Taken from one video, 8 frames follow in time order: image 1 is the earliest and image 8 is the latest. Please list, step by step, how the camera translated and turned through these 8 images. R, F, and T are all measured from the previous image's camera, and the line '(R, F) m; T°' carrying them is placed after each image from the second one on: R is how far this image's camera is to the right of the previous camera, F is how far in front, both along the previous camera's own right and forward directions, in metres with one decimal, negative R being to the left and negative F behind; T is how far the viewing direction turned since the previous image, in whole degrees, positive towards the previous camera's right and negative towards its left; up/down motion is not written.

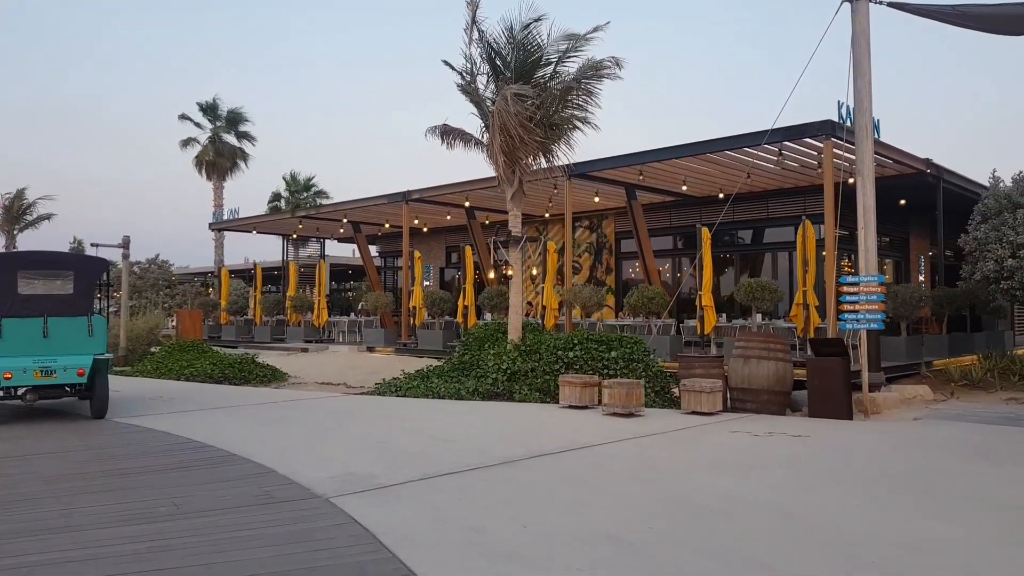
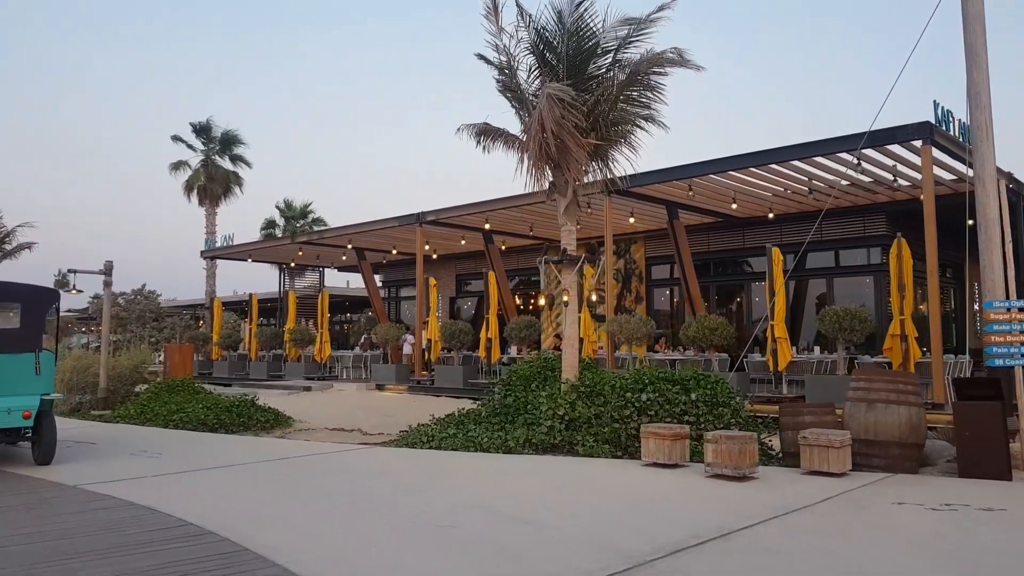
(-0.8, +1.7) m; +1°
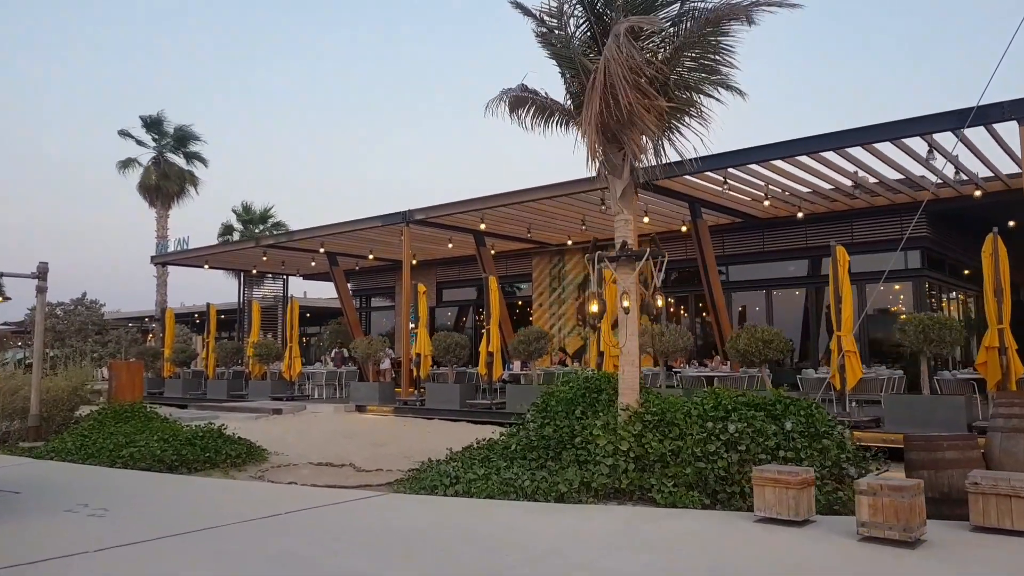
(-0.9, +1.8) m; +3°
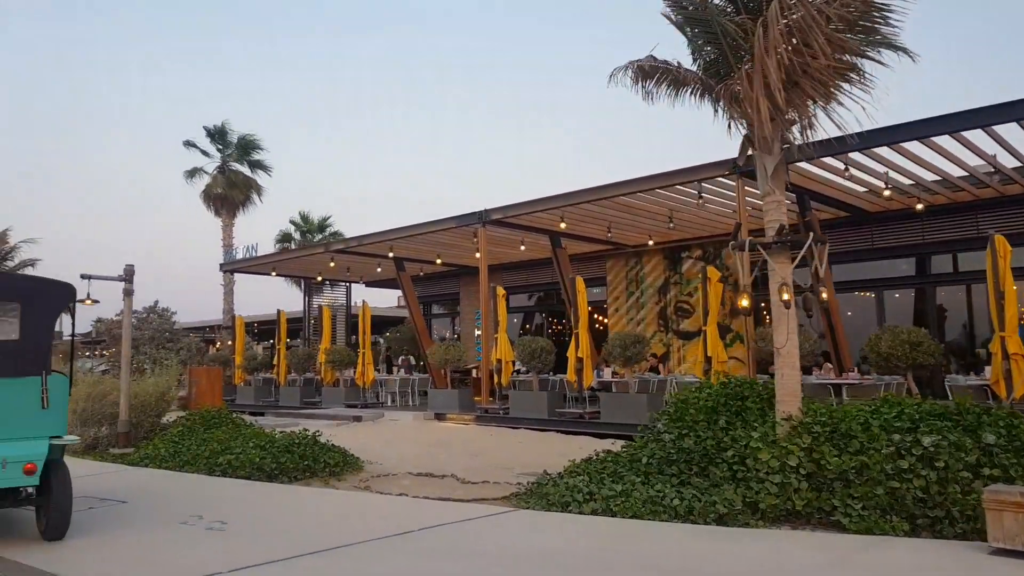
(-0.8, +0.8) m; -3°
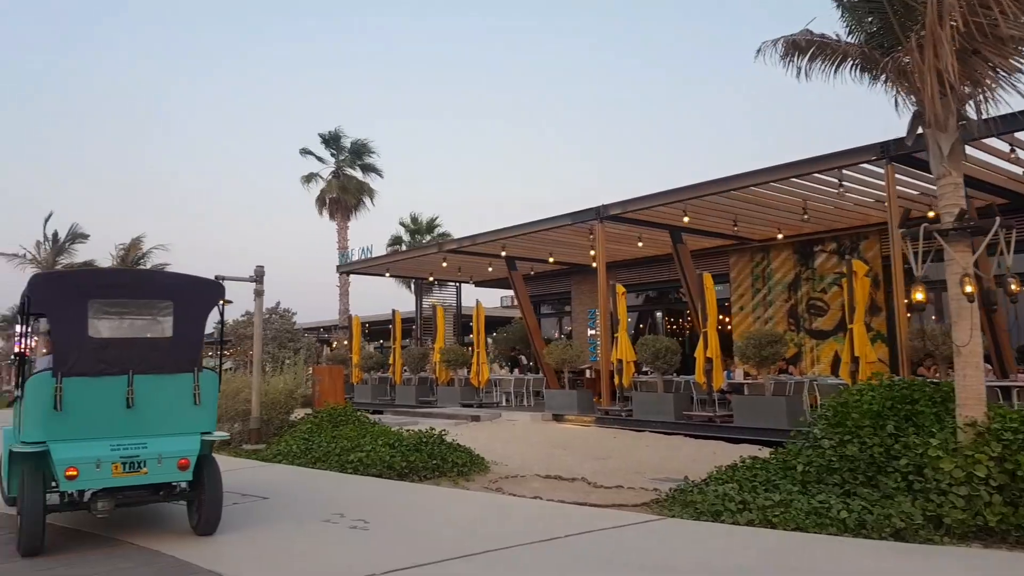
(-0.4, +0.3) m; -7°
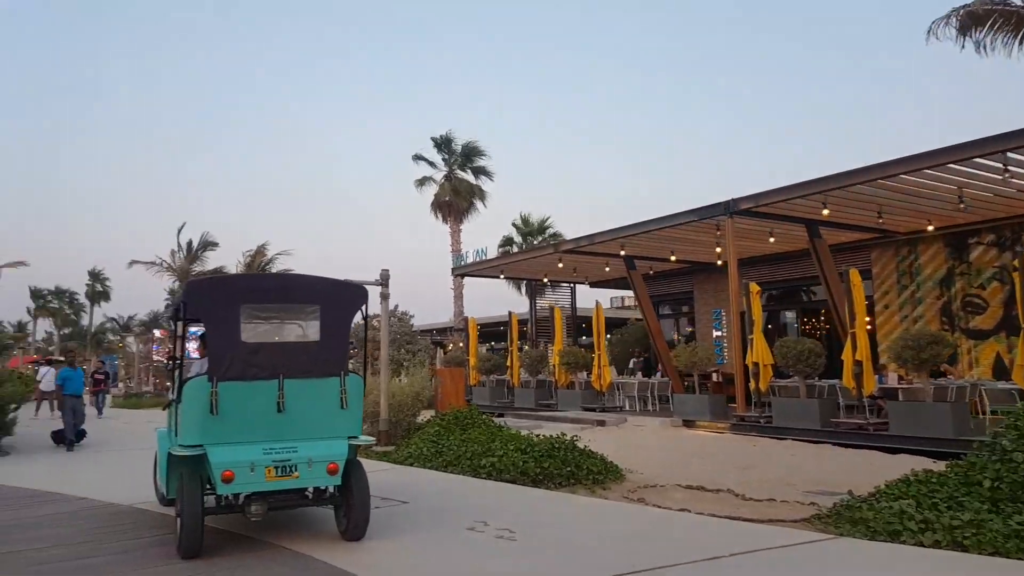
(-0.3, +0.3) m; -8°
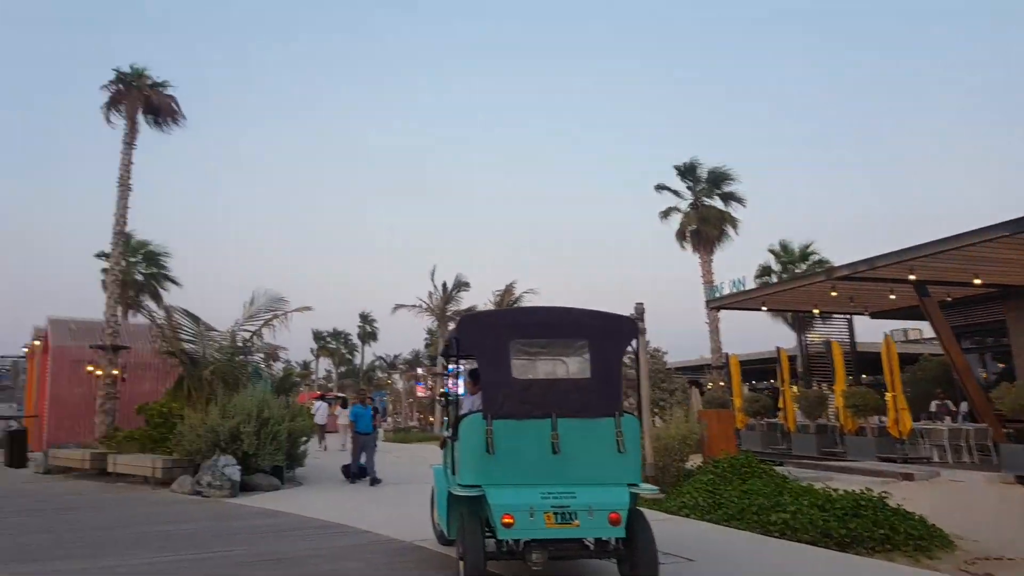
(-0.4, +0.5) m; -17°
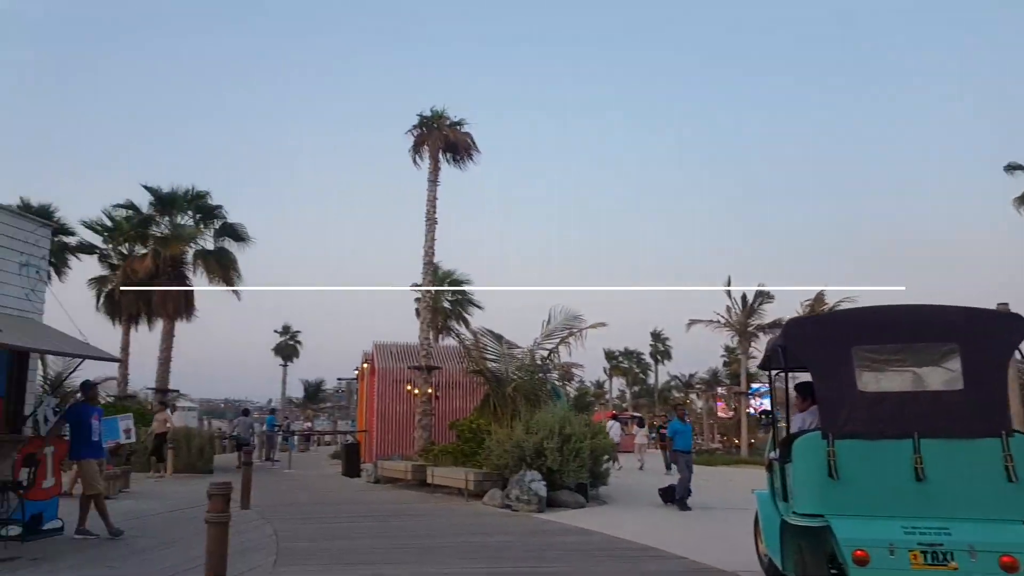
(-0.2, +0.5) m; -21°
